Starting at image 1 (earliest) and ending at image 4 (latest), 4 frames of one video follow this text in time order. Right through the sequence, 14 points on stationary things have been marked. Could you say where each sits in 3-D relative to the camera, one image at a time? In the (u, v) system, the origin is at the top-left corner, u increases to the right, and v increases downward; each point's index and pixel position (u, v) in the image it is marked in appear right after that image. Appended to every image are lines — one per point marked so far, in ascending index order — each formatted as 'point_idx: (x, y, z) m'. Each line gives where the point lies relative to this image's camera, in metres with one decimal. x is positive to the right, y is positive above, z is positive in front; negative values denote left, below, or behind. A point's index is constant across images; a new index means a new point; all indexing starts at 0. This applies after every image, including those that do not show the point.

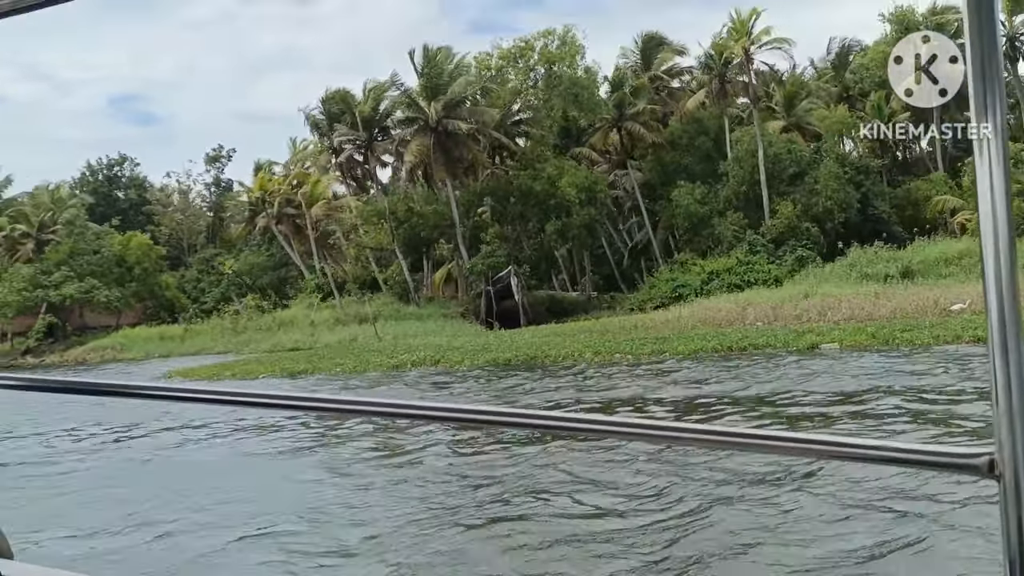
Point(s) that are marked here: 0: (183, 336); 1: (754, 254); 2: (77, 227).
0: (-4.8, -0.7, +15.0) m
1: (+3.1, +0.4, +12.7) m
2: (-6.7, +0.9, +15.5) m
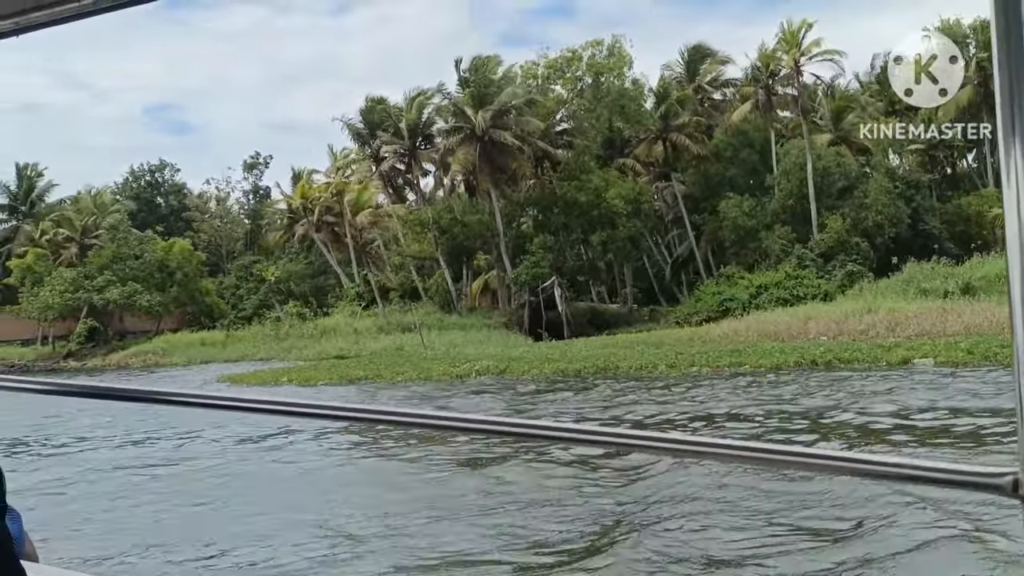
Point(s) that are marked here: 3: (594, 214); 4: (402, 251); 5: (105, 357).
0: (-4.2, -0.8, +15.0) m
1: (+3.7, +0.3, +12.5) m
2: (-6.0, +0.9, +15.6) m
3: (+1.1, +1.0, +13.4) m
4: (-1.5, +0.6, +14.2) m
5: (-6.1, -1.0, +15.4) m
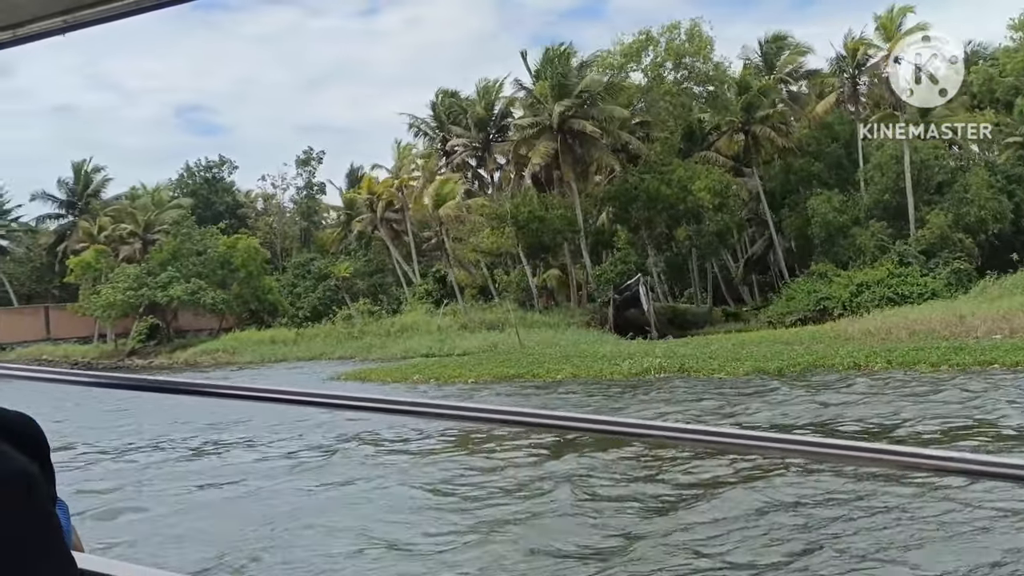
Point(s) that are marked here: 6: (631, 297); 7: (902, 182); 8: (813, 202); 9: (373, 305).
0: (-3.2, -0.8, +14.7) m
1: (+4.7, +0.3, +12.0) m
2: (-5.0, +0.9, +15.2) m
3: (+2.1, +1.0, +12.8) m
4: (-0.5, +0.6, +13.8) m
5: (-5.1, -1.0, +15.0) m
6: (+1.6, -0.1, +13.2) m
7: (+4.6, +1.3, +11.9) m
8: (+3.7, +1.1, +12.4) m
9: (-2.0, -0.3, +14.5) m
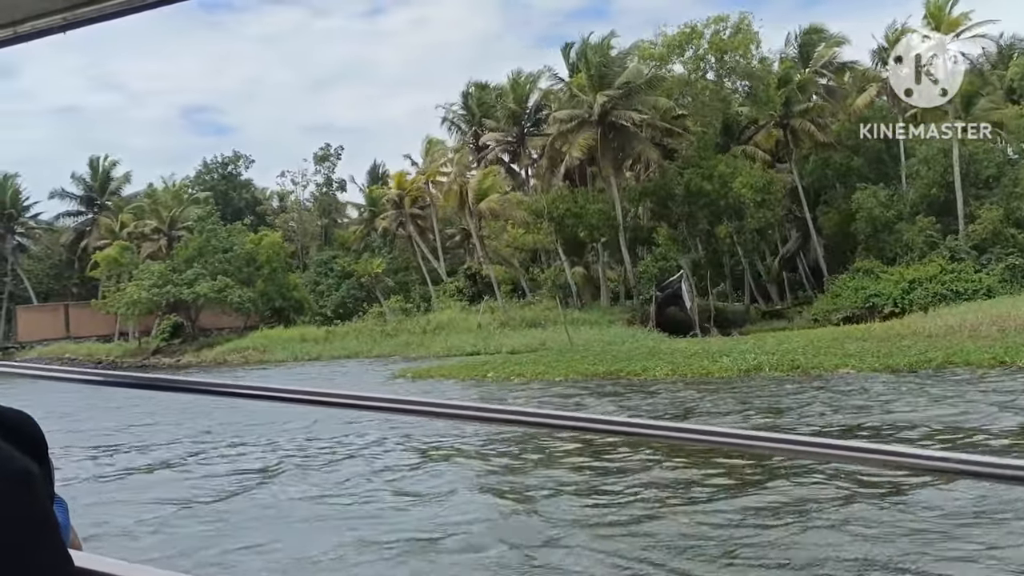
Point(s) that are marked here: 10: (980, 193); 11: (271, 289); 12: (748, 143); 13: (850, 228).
0: (-2.7, -0.7, +14.4) m
1: (+5.1, +0.3, +11.6) m
2: (-4.5, +1.0, +15.0) m
3: (+2.6, +1.0, +12.5) m
4: (0.0, +0.6, +13.5) m
5: (-4.6, -1.0, +14.7) m
6: (+2.0, -0.1, +12.9) m
7: (+5.0, +1.3, +11.6) m
8: (+4.2, +1.1, +12.1) m
9: (-1.5, -0.2, +14.2) m
10: (+5.4, +1.1, +11.6) m
11: (-3.5, 0.0, +14.6) m
12: (+3.0, +1.8, +12.6) m
13: (+4.1, +0.7, +12.2) m
